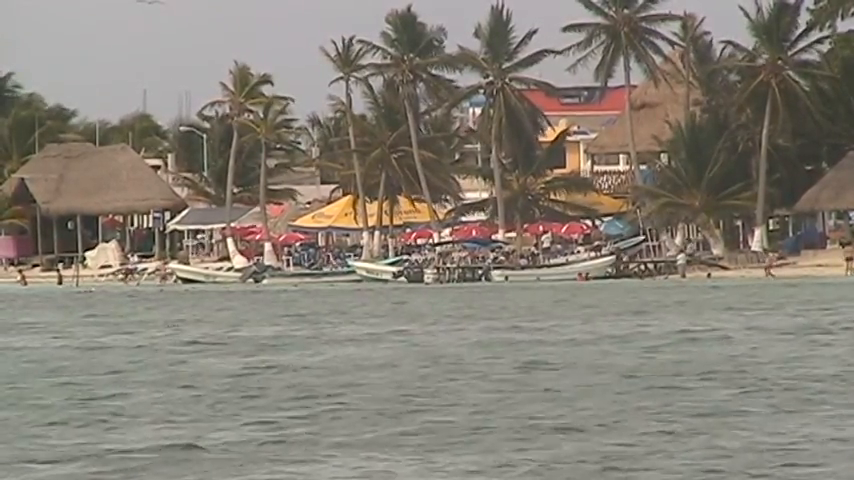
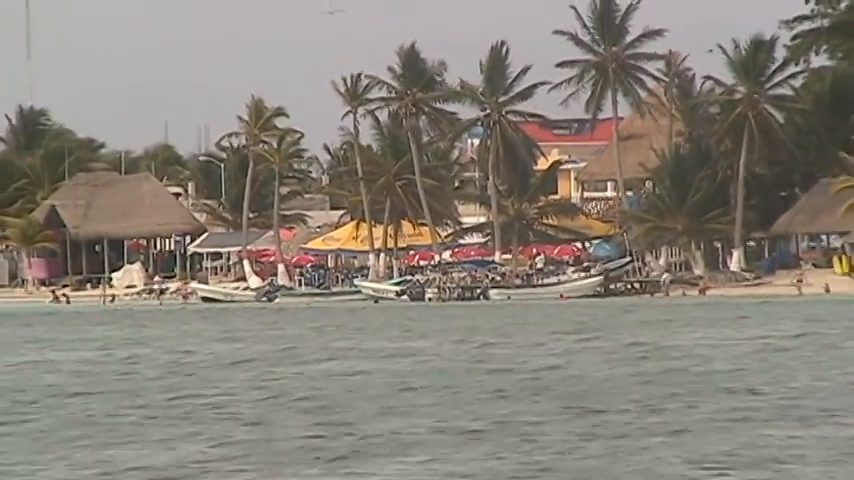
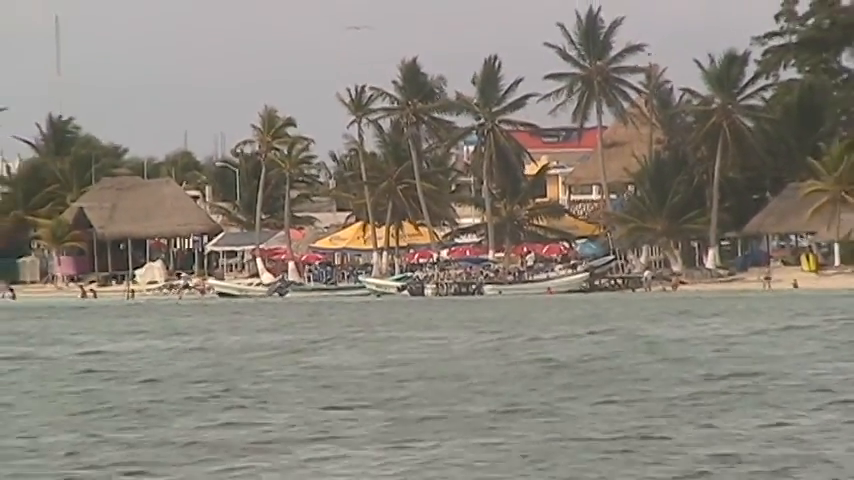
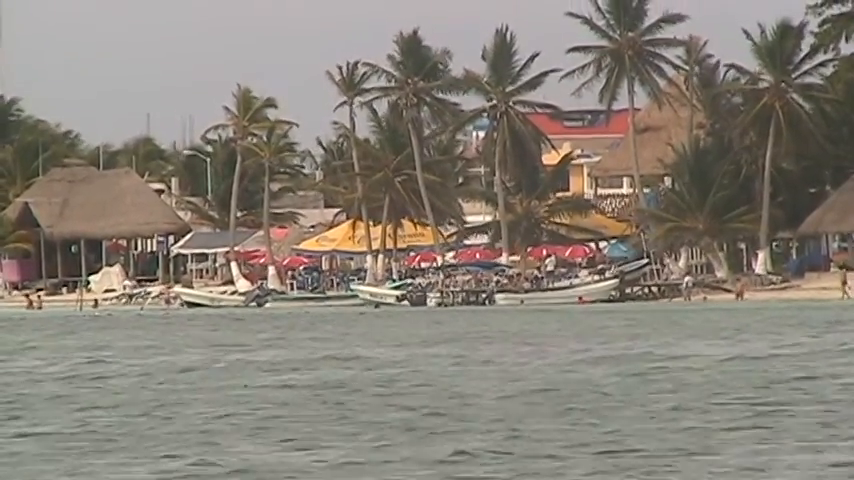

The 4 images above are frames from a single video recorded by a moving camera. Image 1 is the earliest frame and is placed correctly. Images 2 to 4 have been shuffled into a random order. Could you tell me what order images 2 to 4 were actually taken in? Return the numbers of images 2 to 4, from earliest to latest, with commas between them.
4, 2, 3
